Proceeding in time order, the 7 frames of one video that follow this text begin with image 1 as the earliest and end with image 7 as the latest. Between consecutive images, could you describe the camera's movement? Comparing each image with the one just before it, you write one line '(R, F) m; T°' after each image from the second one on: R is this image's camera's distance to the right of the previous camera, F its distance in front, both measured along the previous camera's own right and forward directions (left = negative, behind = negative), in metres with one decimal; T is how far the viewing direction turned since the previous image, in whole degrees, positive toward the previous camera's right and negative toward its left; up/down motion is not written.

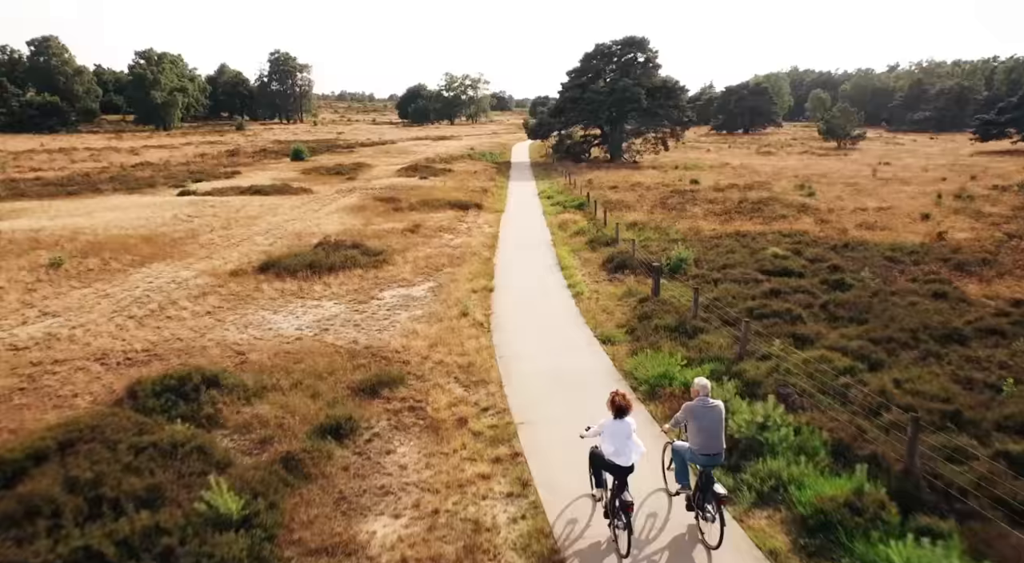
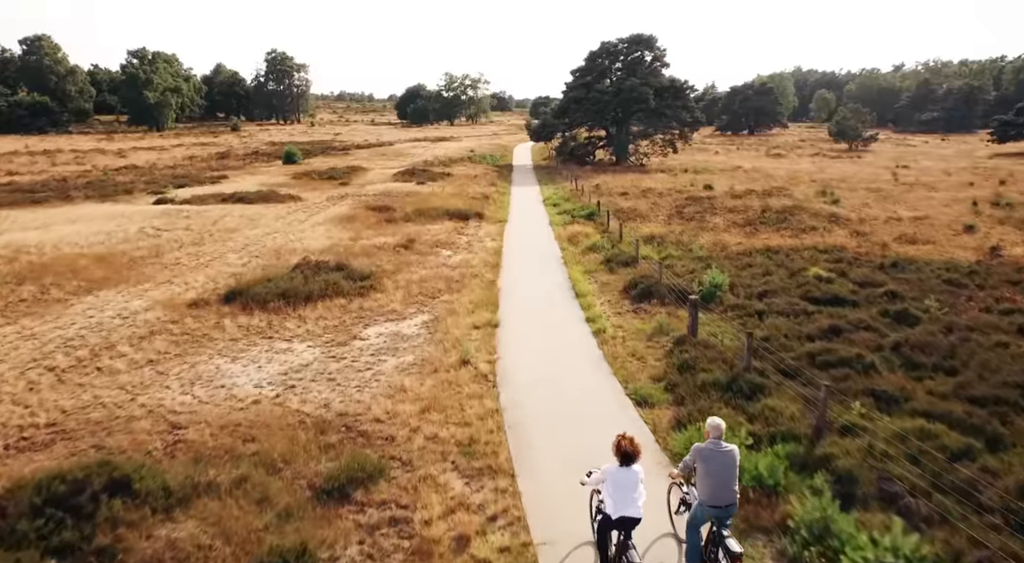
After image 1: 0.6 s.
(-0.2, +3.0) m; 0°
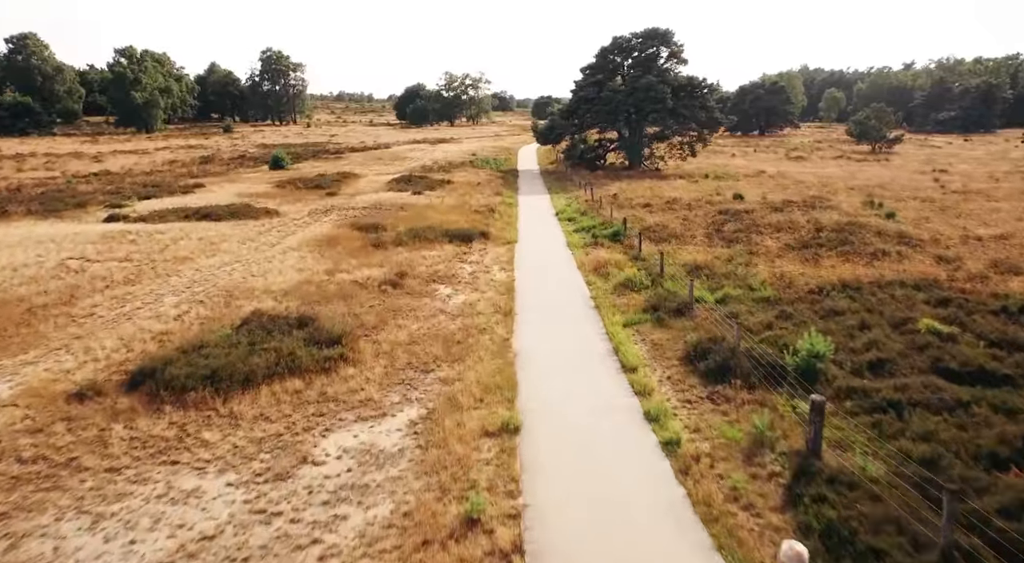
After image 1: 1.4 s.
(-0.5, +5.2) m; 0°
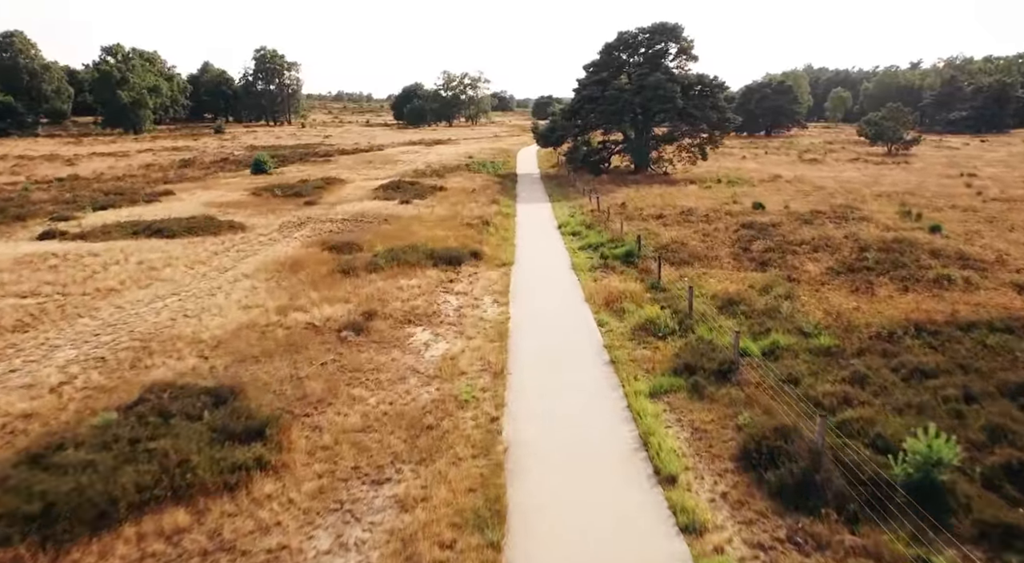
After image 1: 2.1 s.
(+0.2, +4.1) m; 0°
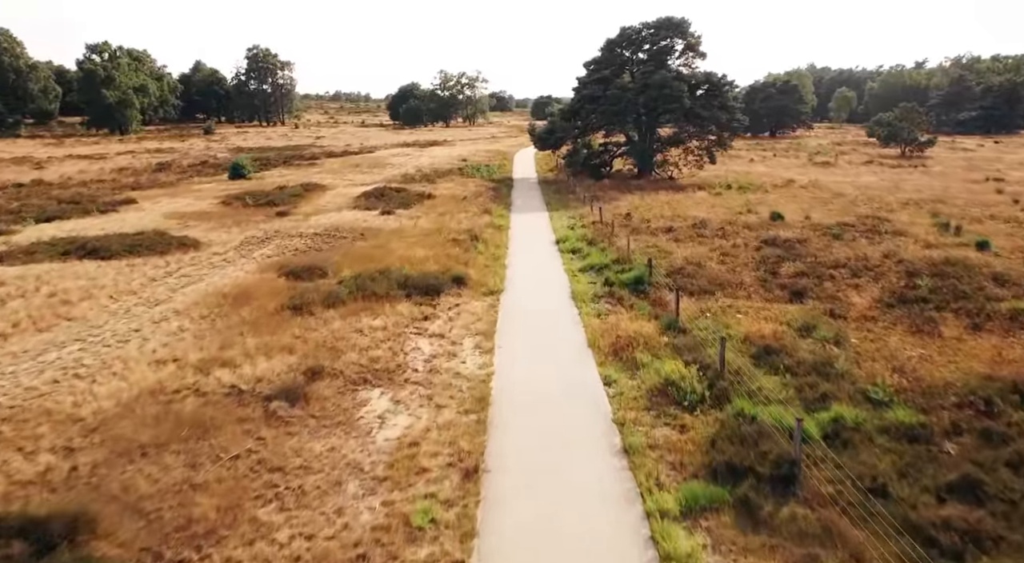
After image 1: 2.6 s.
(+0.4, +3.9) m; 0°
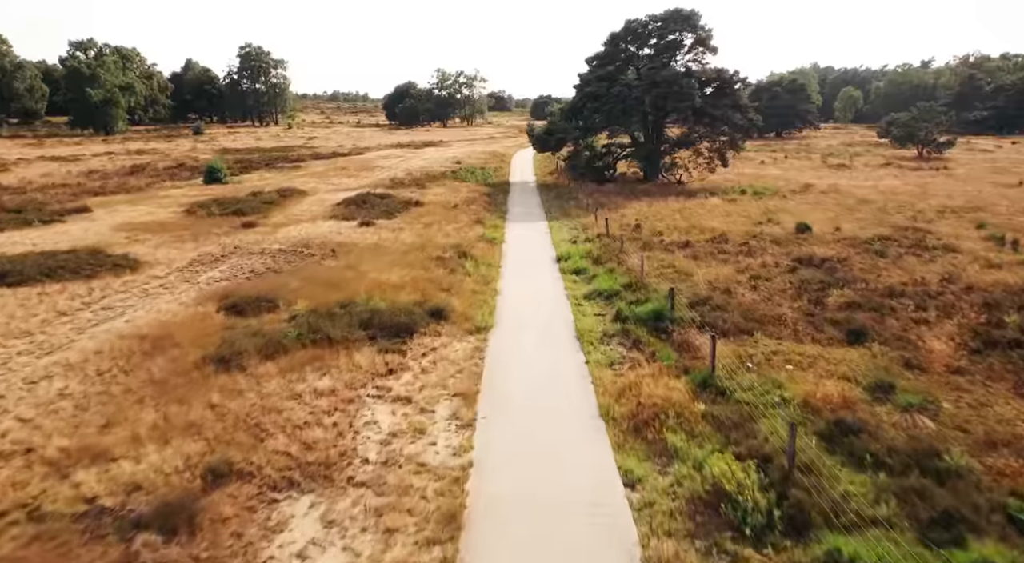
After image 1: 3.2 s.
(+0.3, +4.1) m; 0°
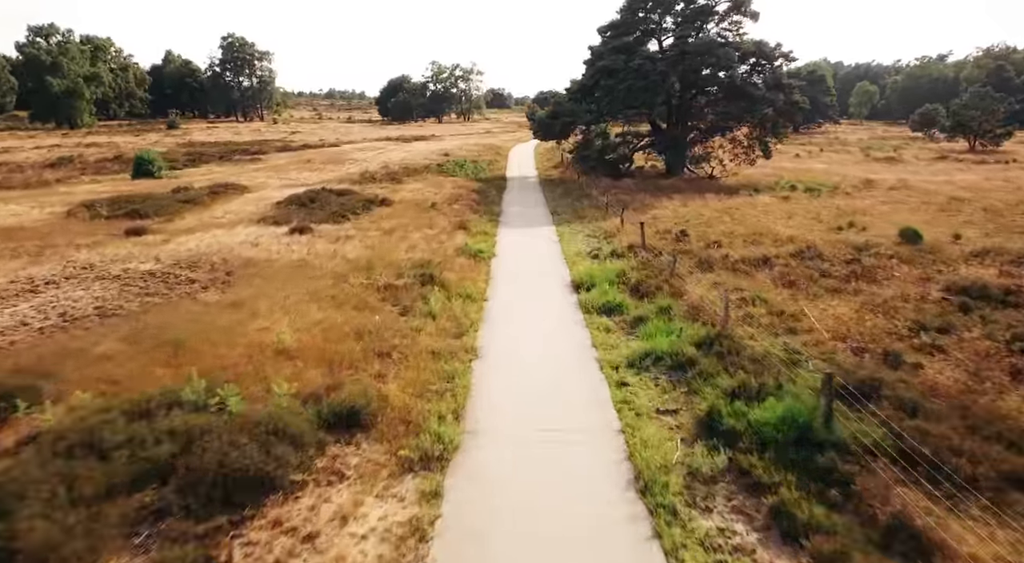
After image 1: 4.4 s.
(+0.2, +9.7) m; 0°
